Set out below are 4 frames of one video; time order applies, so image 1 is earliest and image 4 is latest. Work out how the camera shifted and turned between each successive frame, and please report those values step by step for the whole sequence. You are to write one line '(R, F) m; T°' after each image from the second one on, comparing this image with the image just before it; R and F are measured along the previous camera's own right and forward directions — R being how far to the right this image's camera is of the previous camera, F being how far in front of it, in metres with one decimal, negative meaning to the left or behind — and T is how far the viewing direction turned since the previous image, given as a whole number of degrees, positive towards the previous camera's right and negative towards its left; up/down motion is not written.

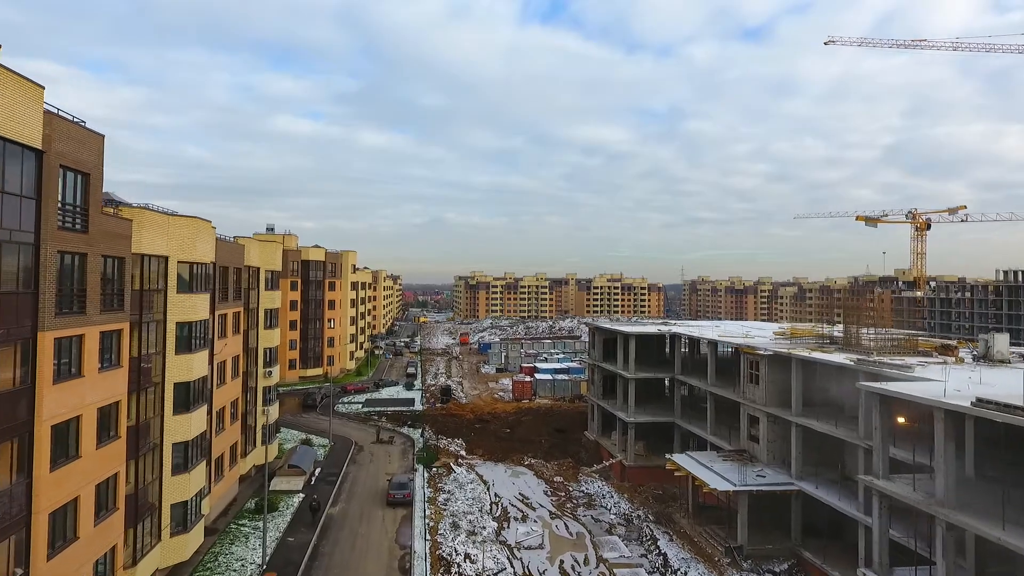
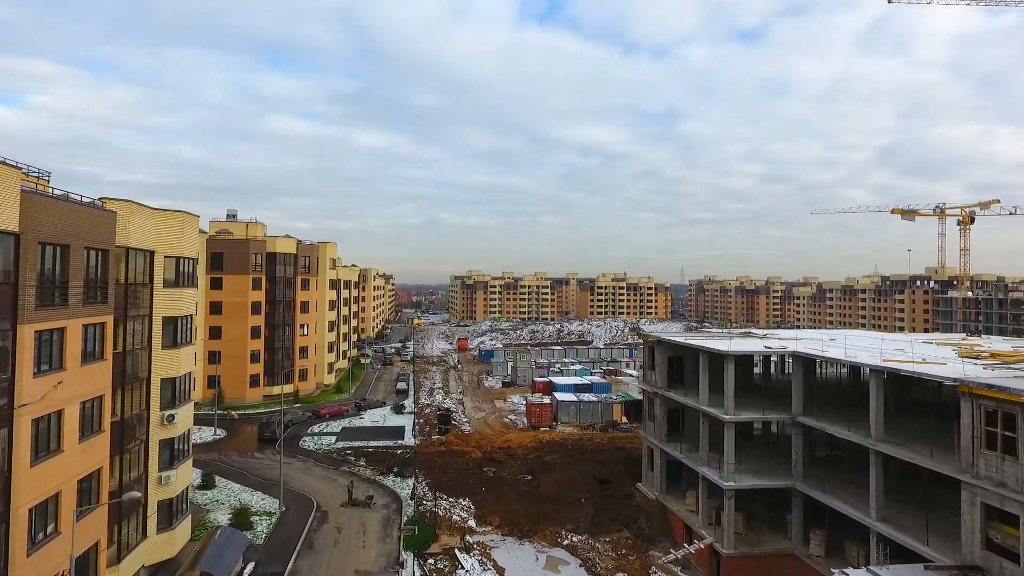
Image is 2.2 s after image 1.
(-1.6, +11.1) m; 0°
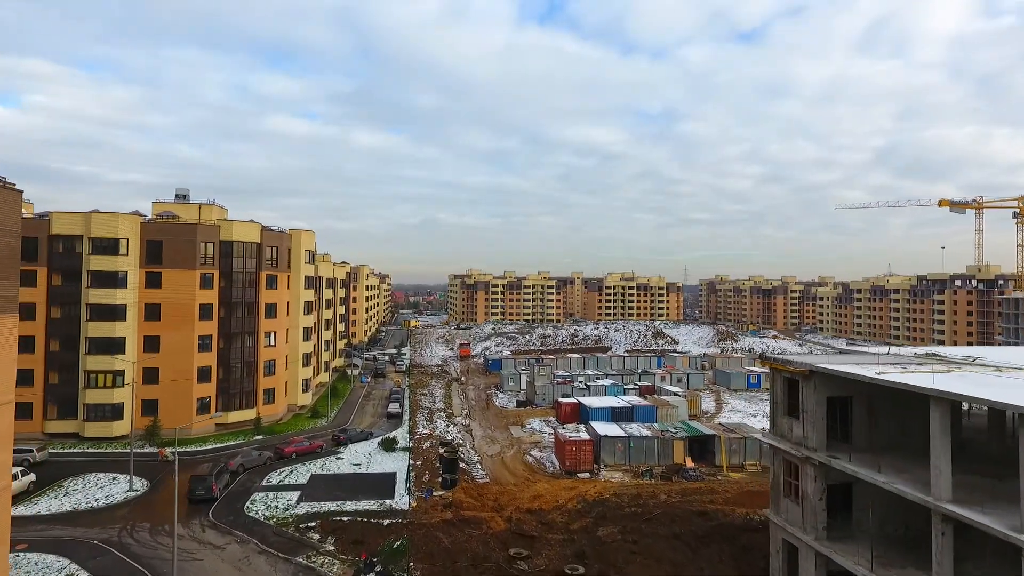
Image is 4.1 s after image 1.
(-1.7, +10.9) m; 0°
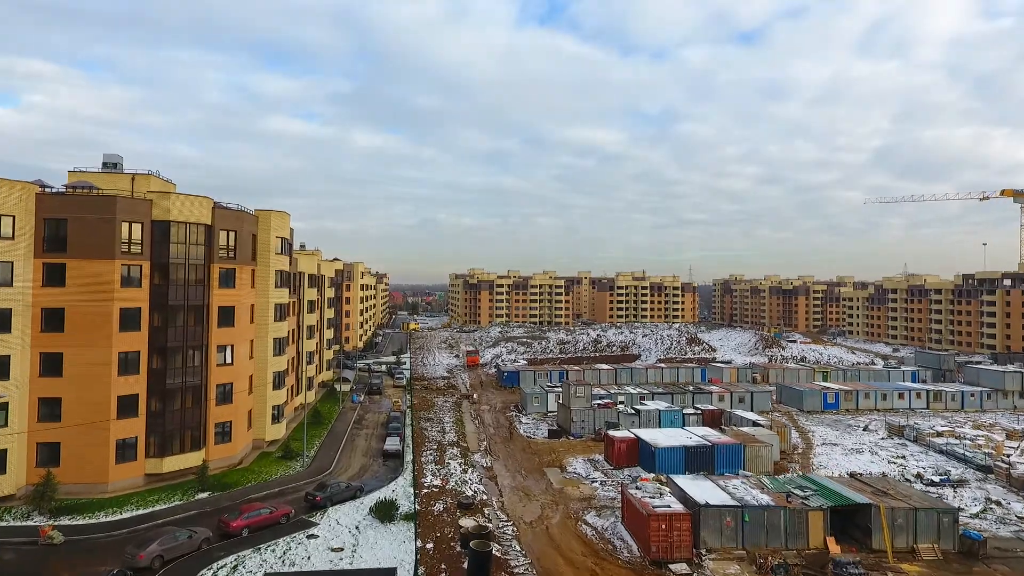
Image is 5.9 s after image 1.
(-2.3, +10.7) m; 0°
